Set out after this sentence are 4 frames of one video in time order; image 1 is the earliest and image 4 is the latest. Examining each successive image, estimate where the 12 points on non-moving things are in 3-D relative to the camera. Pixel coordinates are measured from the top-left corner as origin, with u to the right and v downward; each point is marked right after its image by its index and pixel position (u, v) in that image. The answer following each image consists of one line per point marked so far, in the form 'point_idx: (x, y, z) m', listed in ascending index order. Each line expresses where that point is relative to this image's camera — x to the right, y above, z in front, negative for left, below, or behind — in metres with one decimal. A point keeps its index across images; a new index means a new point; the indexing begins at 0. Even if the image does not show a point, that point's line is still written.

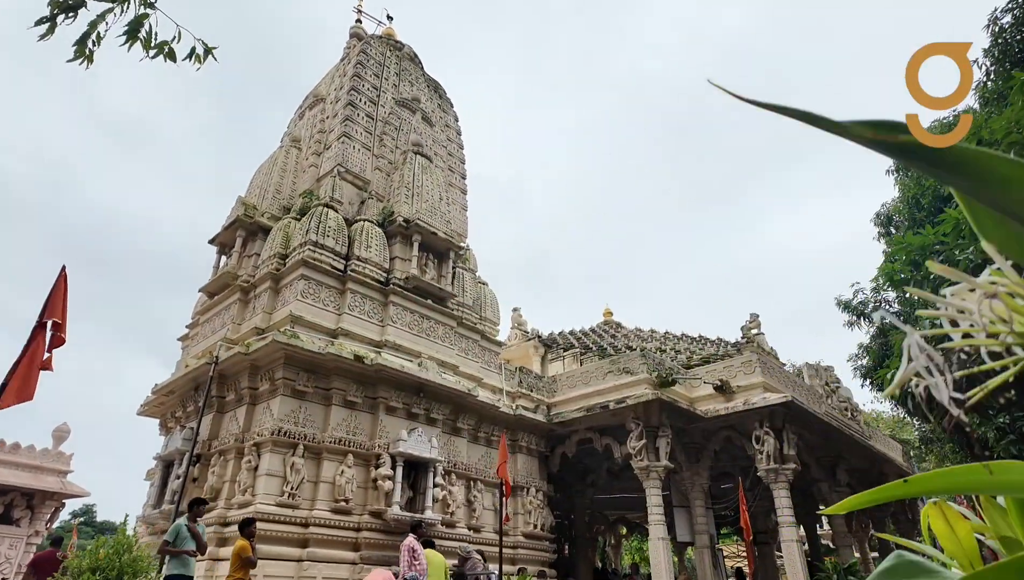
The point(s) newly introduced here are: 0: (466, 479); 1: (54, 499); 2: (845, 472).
0: (-0.9, -3.6, +11.2) m
1: (-12.9, -5.9, +16.3) m
2: (+7.7, -4.2, +13.4) m
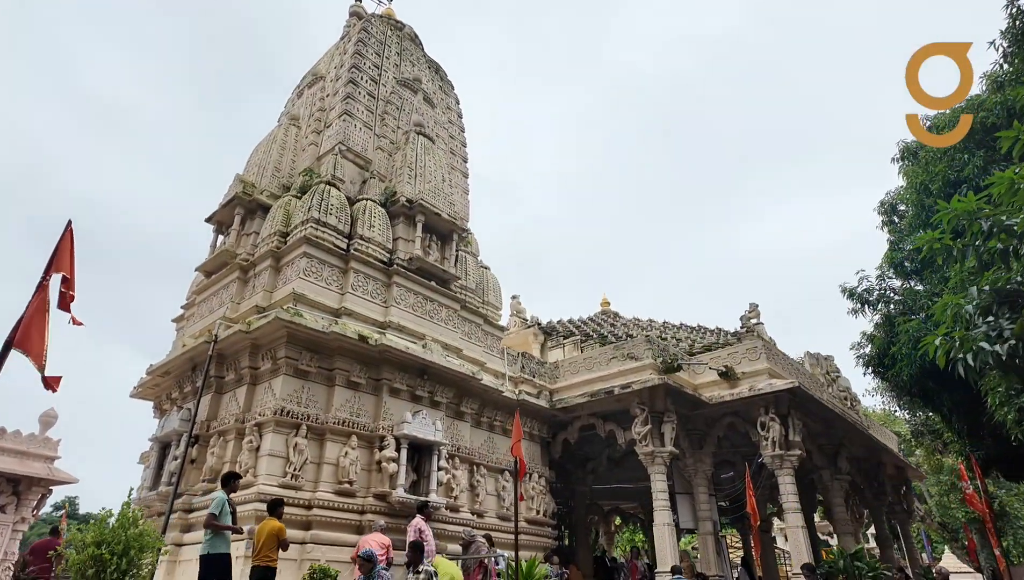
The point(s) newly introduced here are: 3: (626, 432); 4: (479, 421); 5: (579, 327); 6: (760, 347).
0: (-0.8, -3.3, +11.0) m
1: (-12.9, -5.4, +15.9) m
2: (+7.7, -3.9, +13.4) m
3: (+2.4, -3.0, +12.0) m
4: (-0.7, -2.6, +11.6) m
5: (+2.1, -1.1, +17.9) m
6: (+5.1, -1.2, +11.8) m
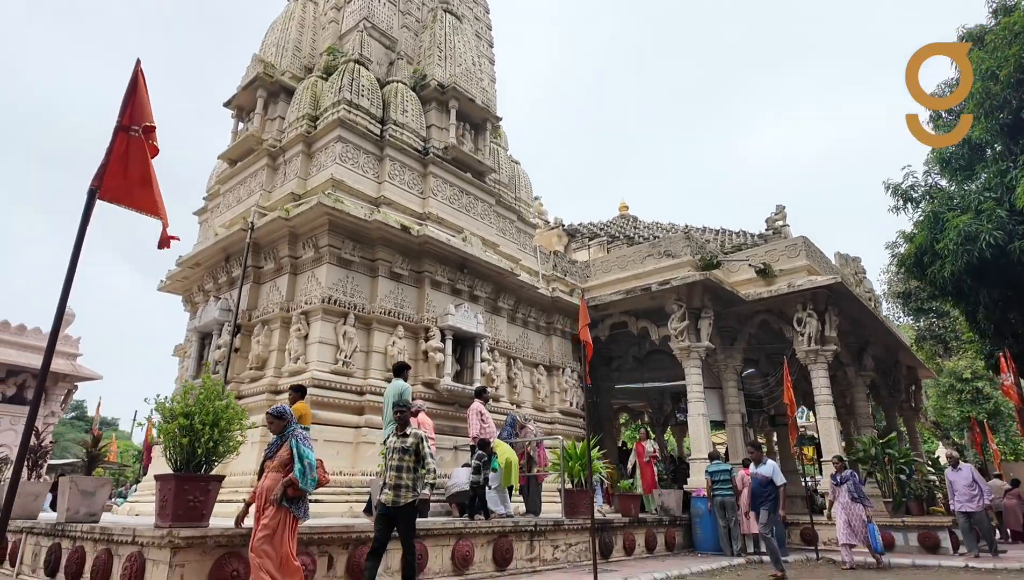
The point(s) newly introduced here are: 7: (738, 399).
0: (-0.1, -1.3, +11.0) m
1: (-12.3, -2.5, +16.0) m
2: (+8.4, -1.6, +13.6) m
3: (+3.1, -0.8, +12.1) m
4: (0.0, -0.5, +11.5) m
5: (+2.7, +1.9, +17.6) m
6: (+5.8, +0.9, +11.6) m
7: (+4.8, -2.3, +12.3) m
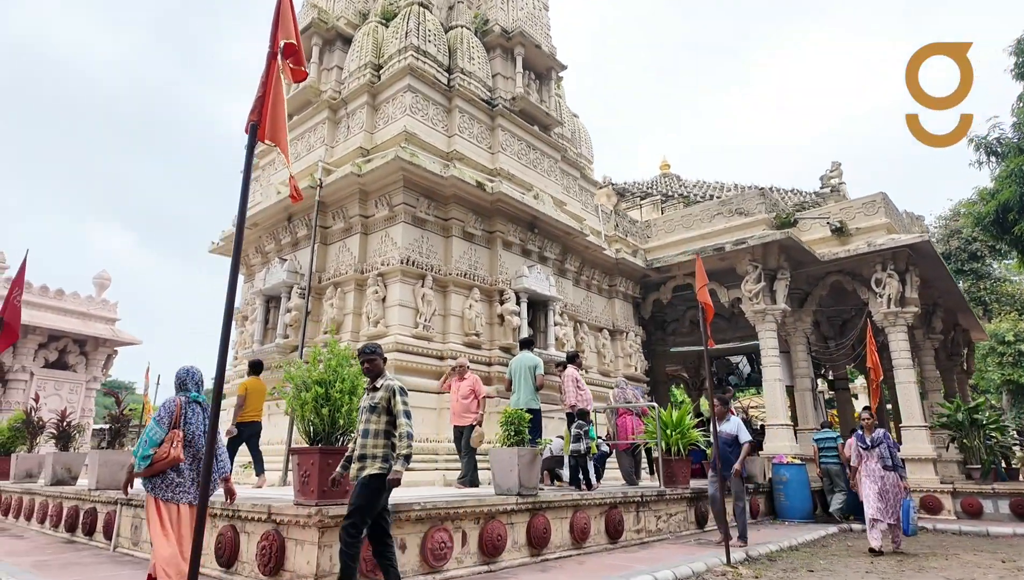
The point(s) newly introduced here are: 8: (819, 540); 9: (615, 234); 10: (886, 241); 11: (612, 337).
0: (+1.1, -0.6, +10.6) m
1: (-11.0, -1.5, +15.8) m
2: (+9.7, -0.7, +13.2) m
3: (+4.3, 0.0, +11.6) m
4: (+1.3, +0.2, +11.1) m
5: (+4.0, +3.0, +16.9) m
6: (+7.0, +1.7, +11.0) m
7: (+6.0, -1.5, +11.9) m
8: (+3.8, -3.1, +7.2) m
9: (+2.1, +1.2, +11.9) m
10: (+6.8, +0.9, +10.5) m
11: (+2.0, -1.0, +11.7) m
